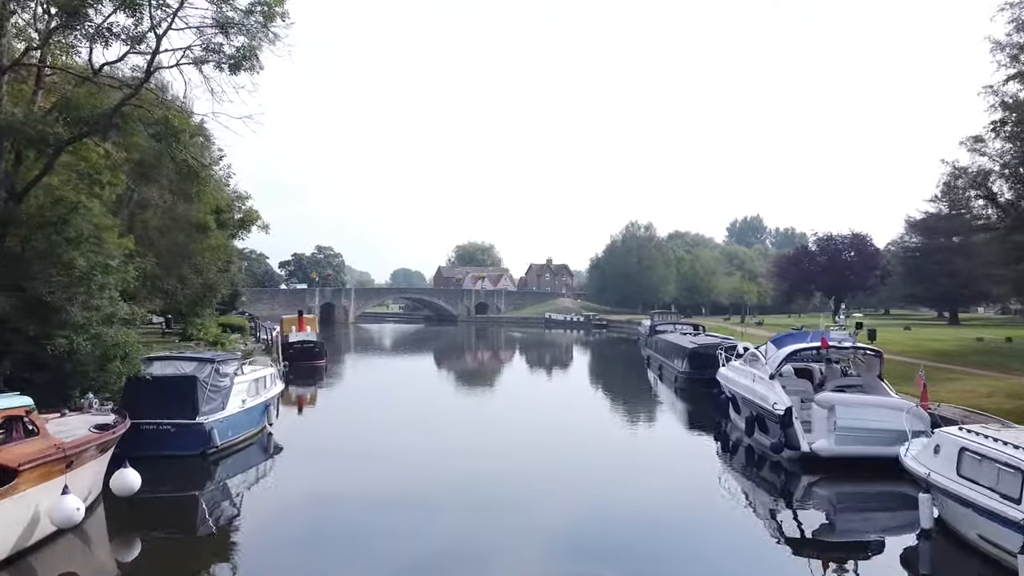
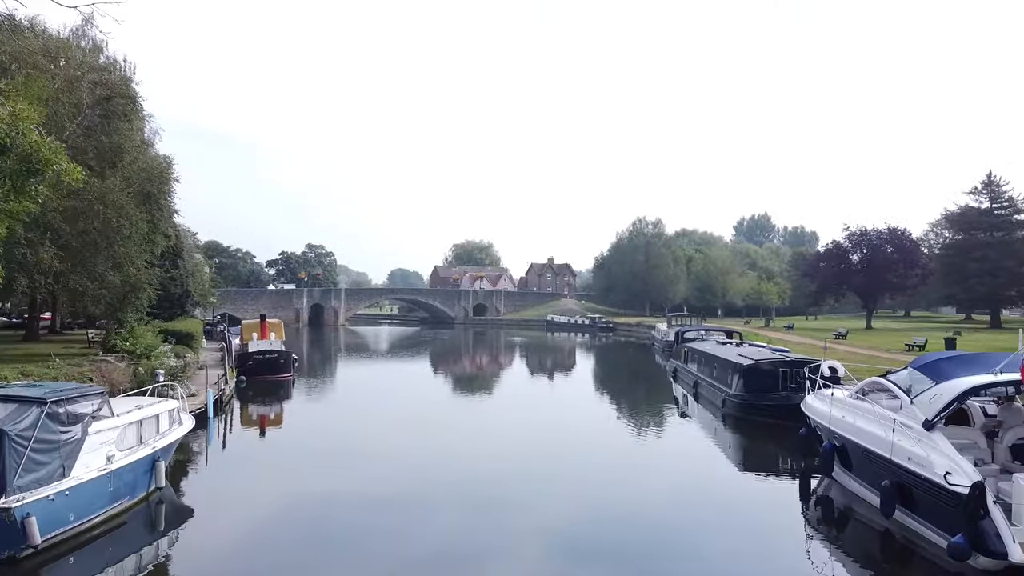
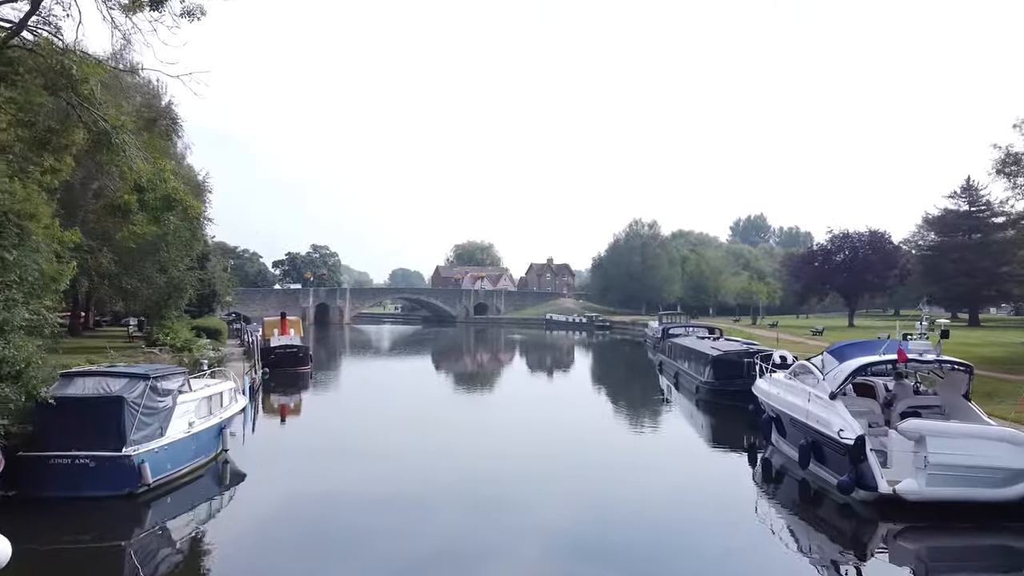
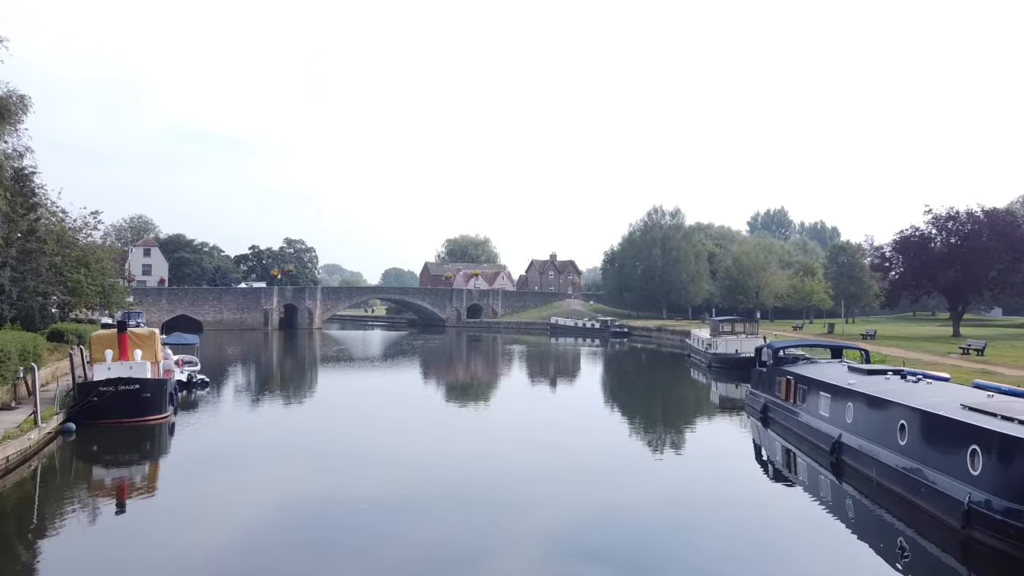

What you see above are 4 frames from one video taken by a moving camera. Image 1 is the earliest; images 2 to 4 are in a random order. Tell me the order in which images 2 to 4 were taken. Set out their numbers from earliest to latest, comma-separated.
3, 2, 4
